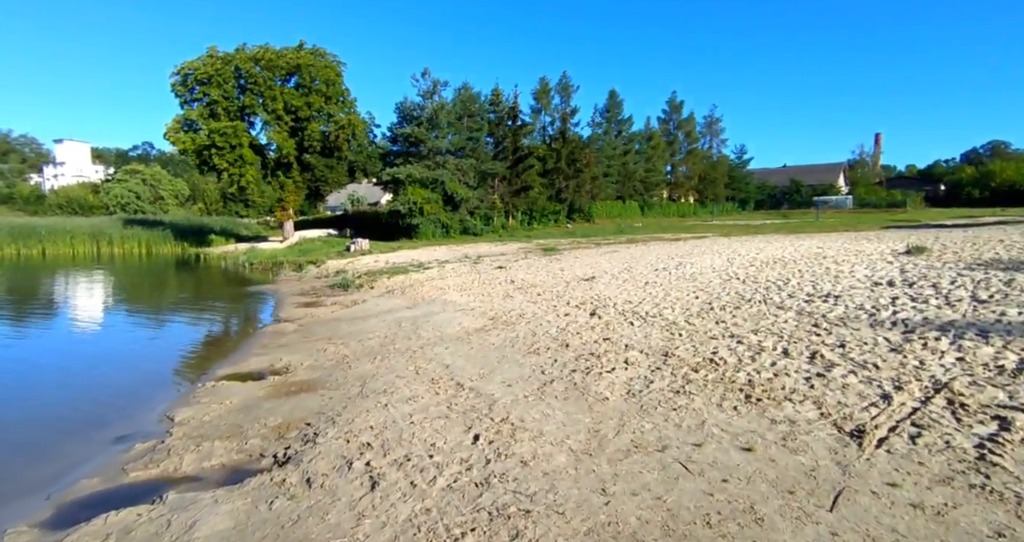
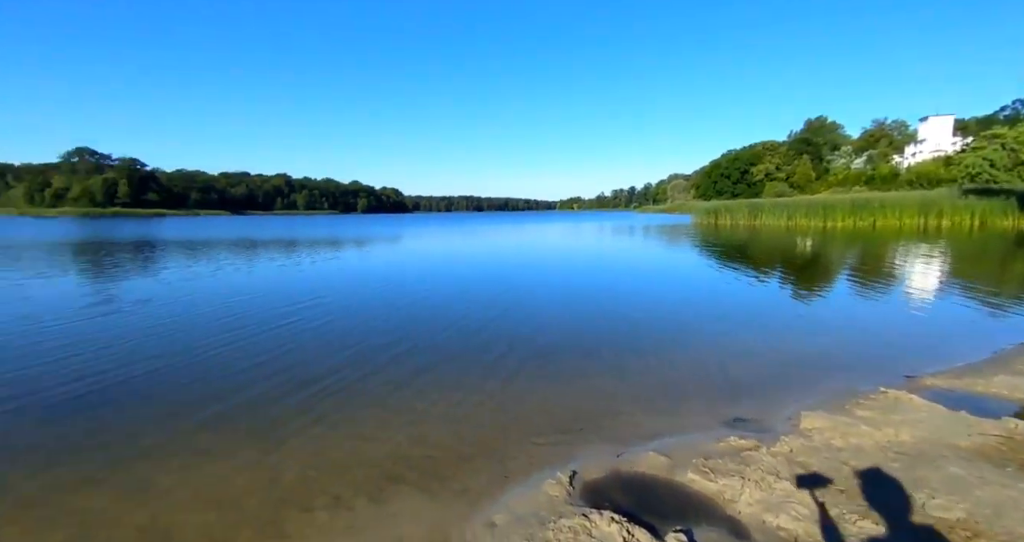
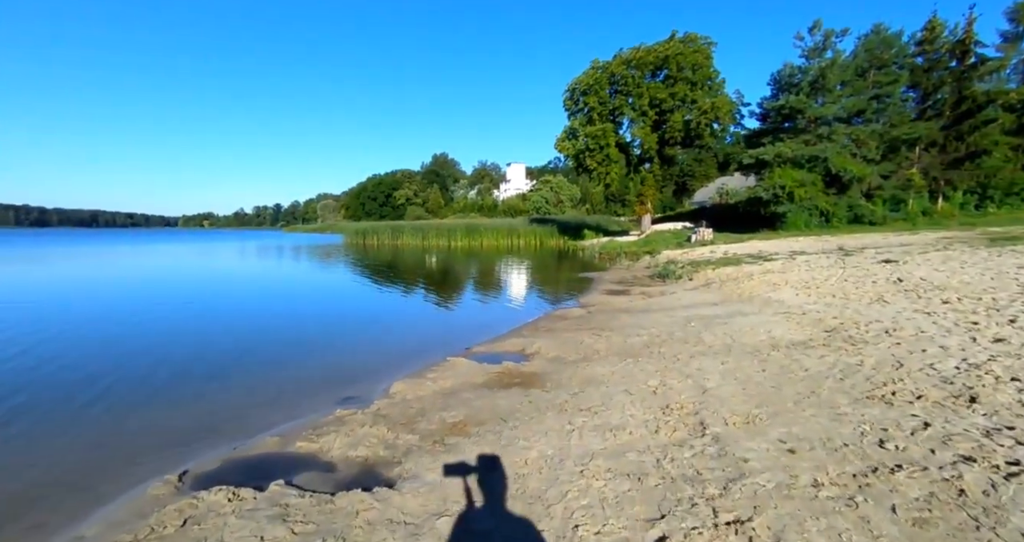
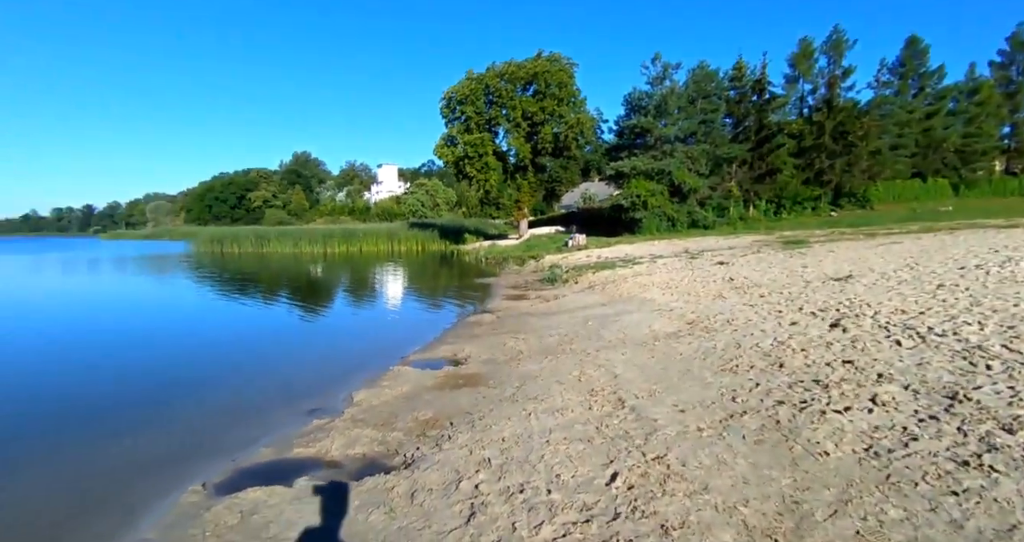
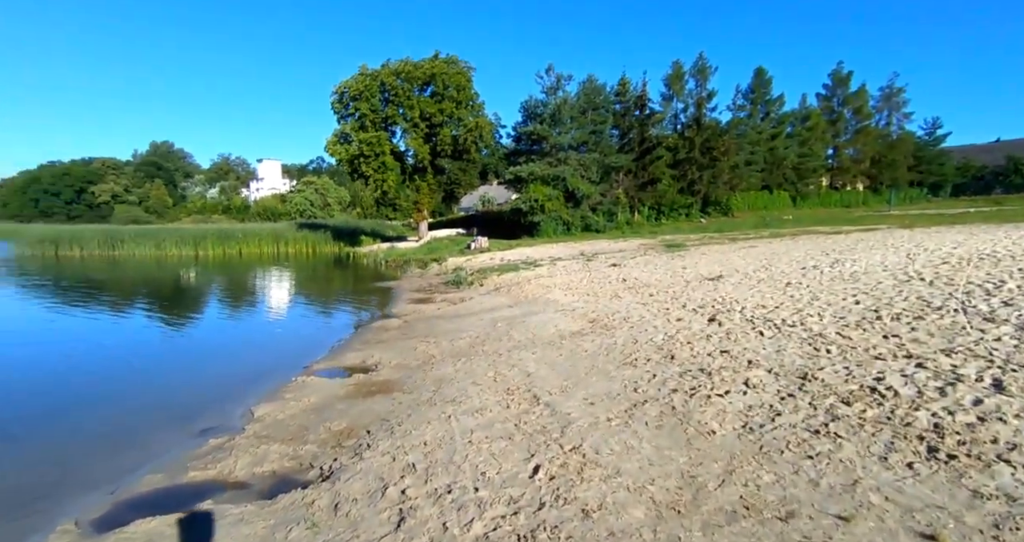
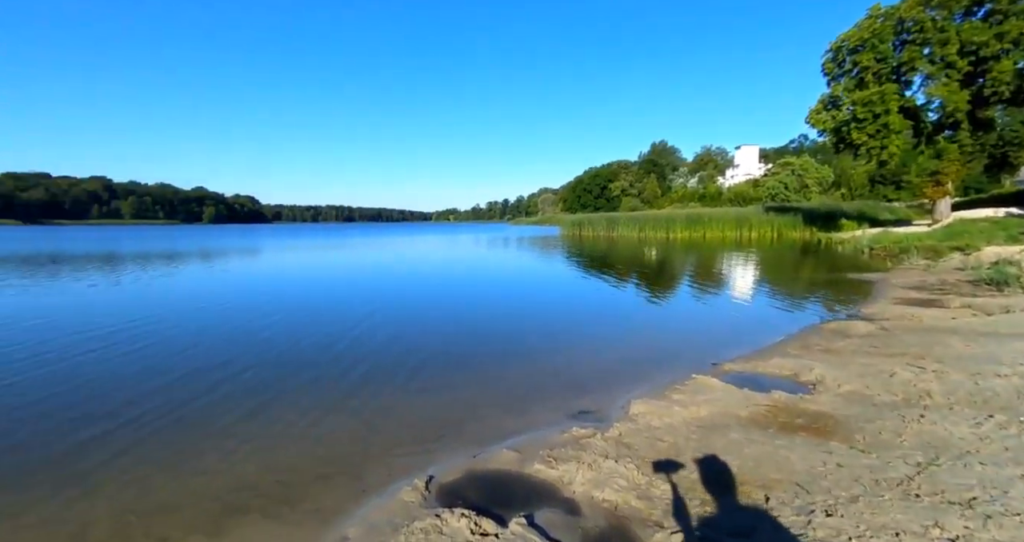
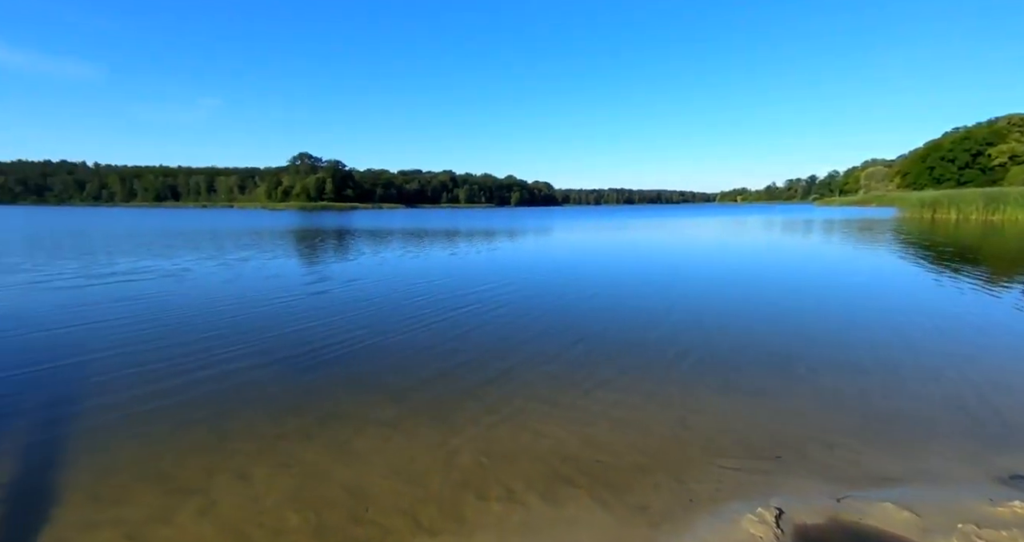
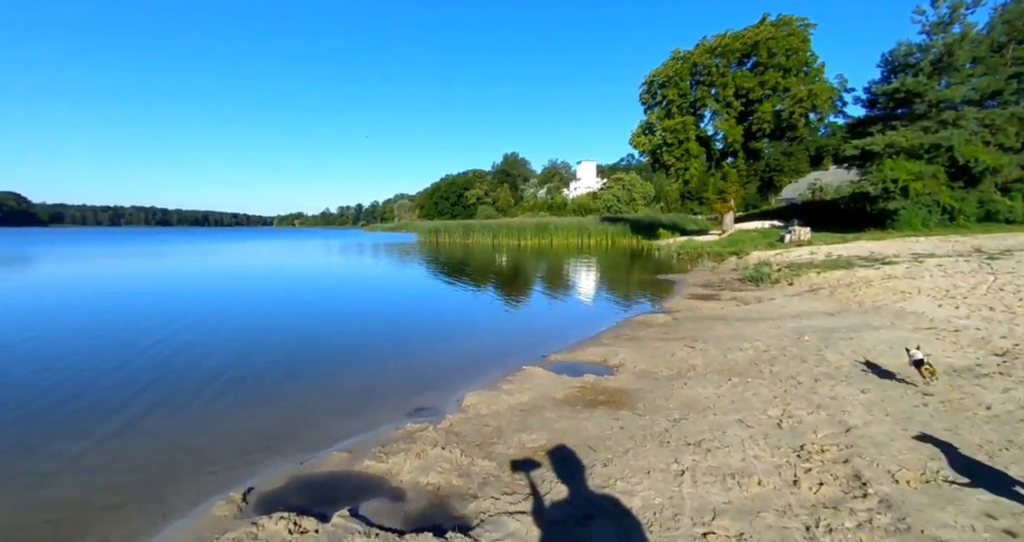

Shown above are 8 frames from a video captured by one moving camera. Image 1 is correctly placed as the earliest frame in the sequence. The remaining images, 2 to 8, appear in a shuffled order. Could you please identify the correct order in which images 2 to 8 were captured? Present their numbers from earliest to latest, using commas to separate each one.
5, 4, 3, 8, 6, 2, 7
